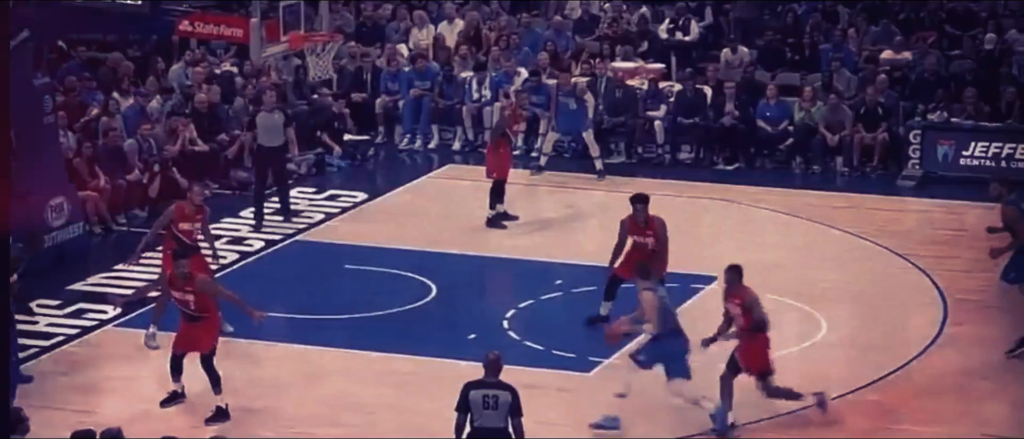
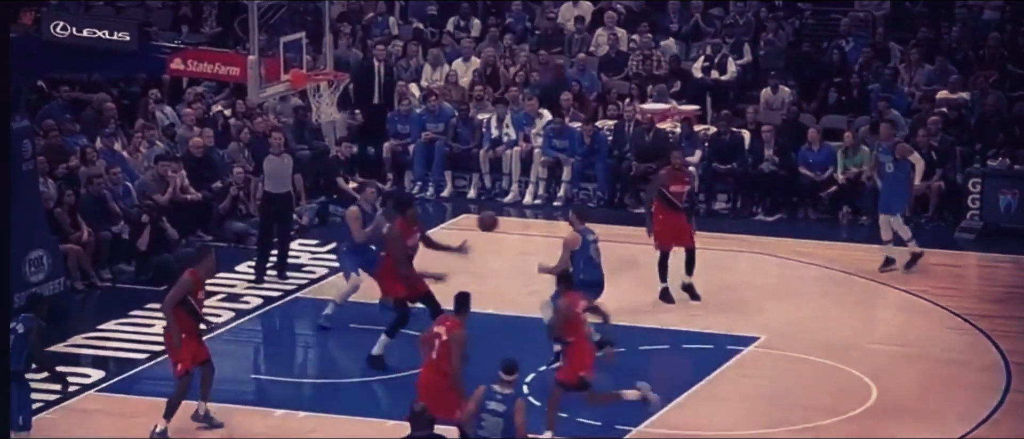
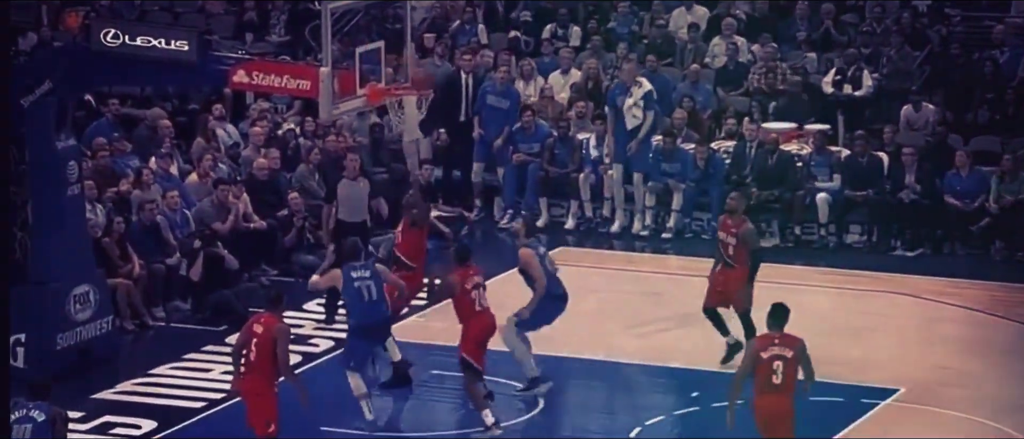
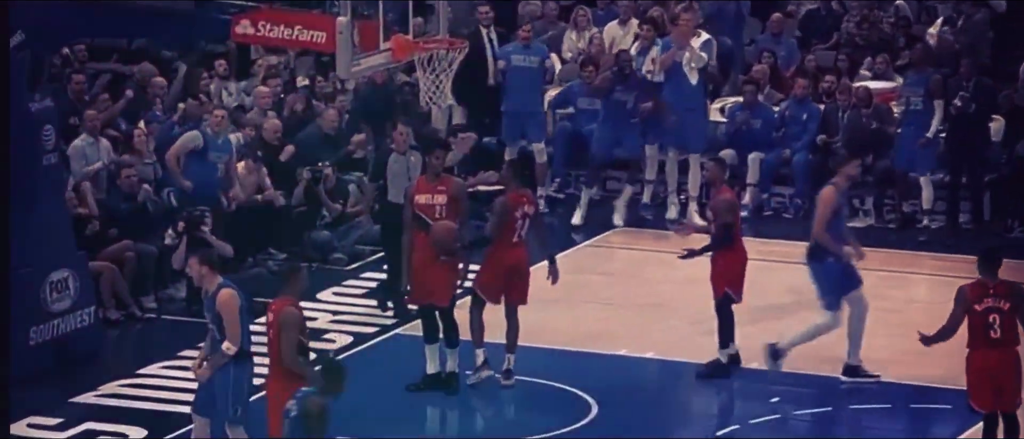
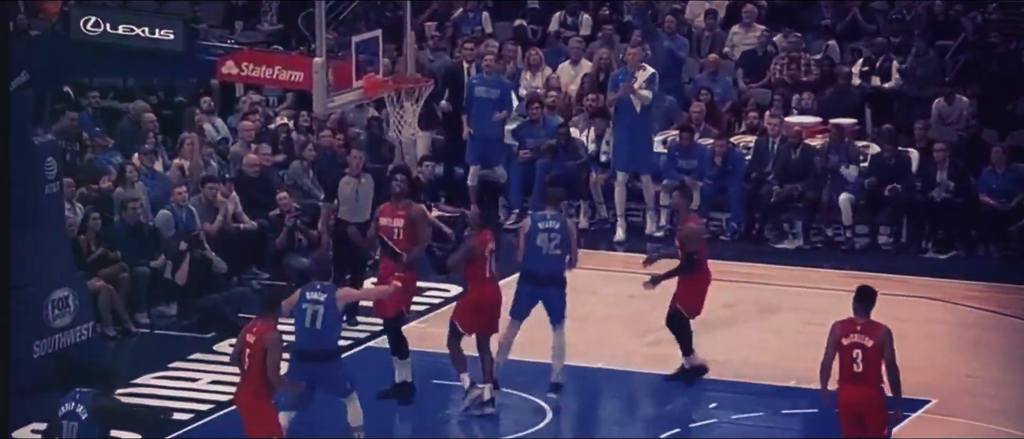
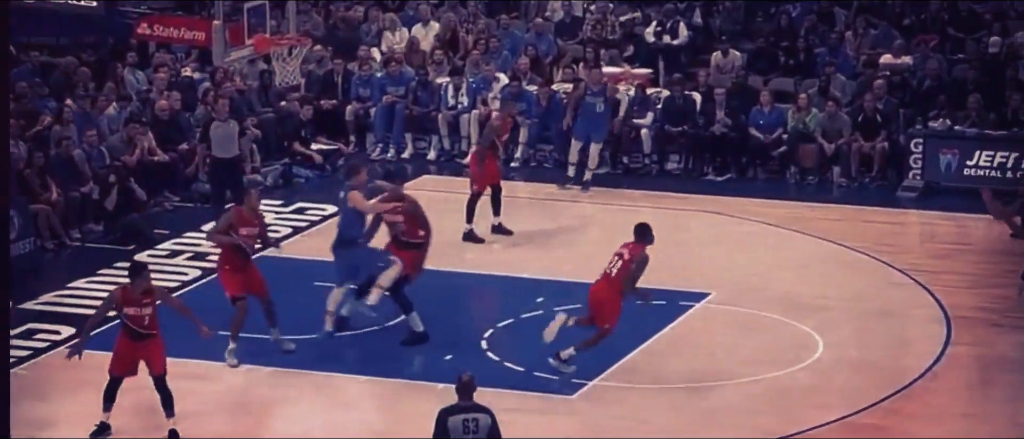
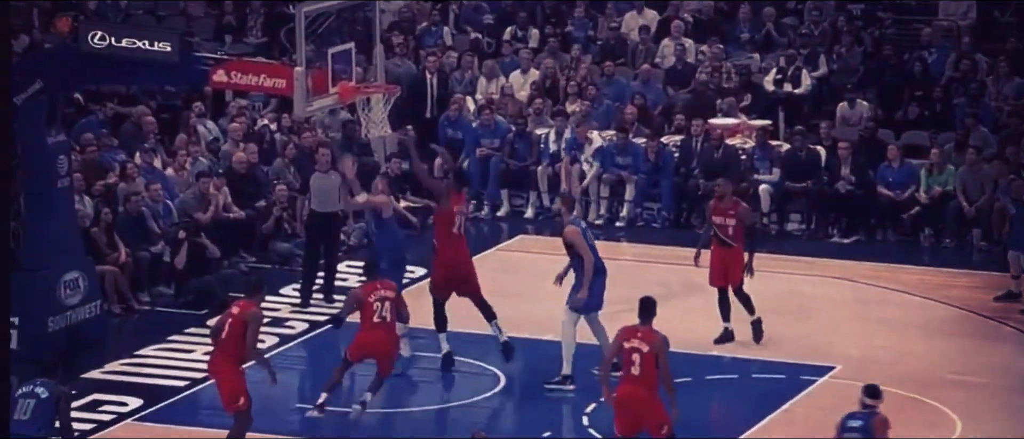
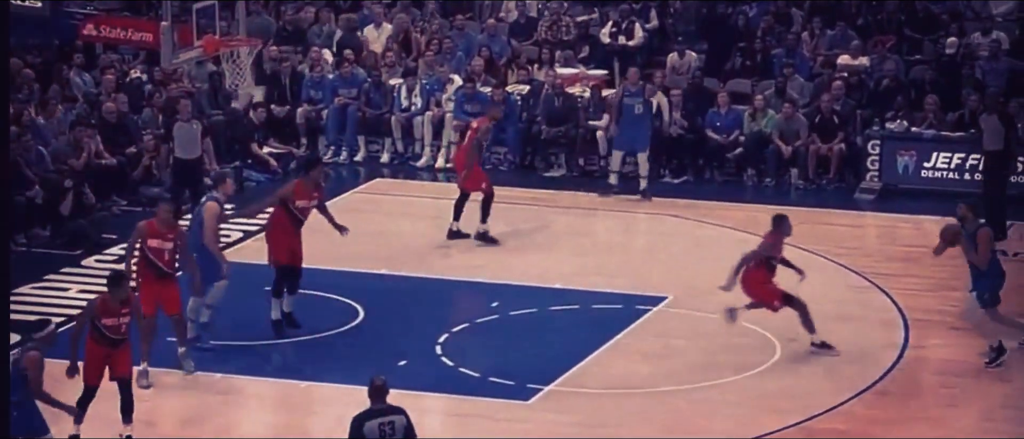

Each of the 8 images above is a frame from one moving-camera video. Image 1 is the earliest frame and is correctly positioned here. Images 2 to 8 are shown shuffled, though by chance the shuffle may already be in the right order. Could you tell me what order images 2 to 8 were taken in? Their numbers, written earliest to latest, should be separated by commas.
6, 8, 2, 7, 3, 5, 4
